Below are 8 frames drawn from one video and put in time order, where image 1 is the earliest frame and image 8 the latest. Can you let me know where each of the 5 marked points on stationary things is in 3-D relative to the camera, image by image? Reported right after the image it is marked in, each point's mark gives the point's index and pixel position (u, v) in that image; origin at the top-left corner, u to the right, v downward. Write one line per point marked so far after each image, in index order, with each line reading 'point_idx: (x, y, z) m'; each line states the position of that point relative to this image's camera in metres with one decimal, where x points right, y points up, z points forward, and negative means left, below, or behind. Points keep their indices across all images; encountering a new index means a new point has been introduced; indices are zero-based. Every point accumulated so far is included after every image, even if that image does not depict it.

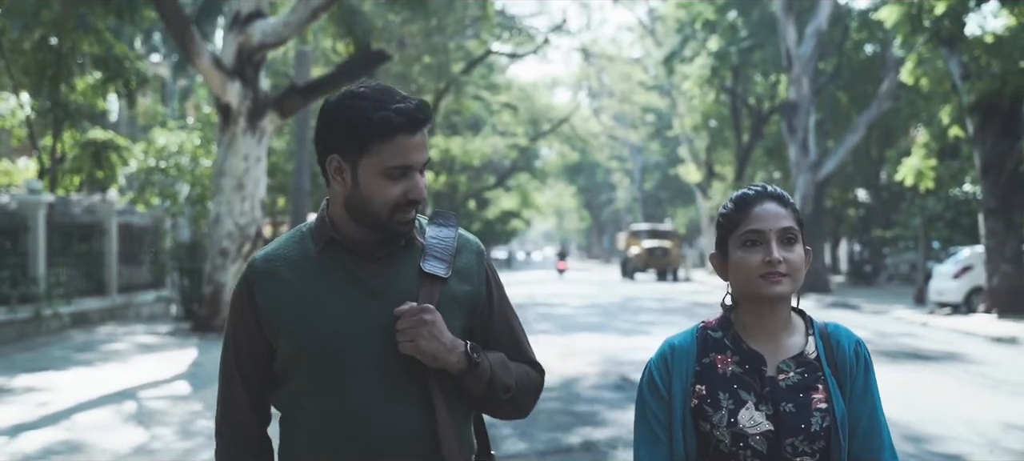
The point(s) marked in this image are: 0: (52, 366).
0: (-4.2, -1.2, +10.7) m
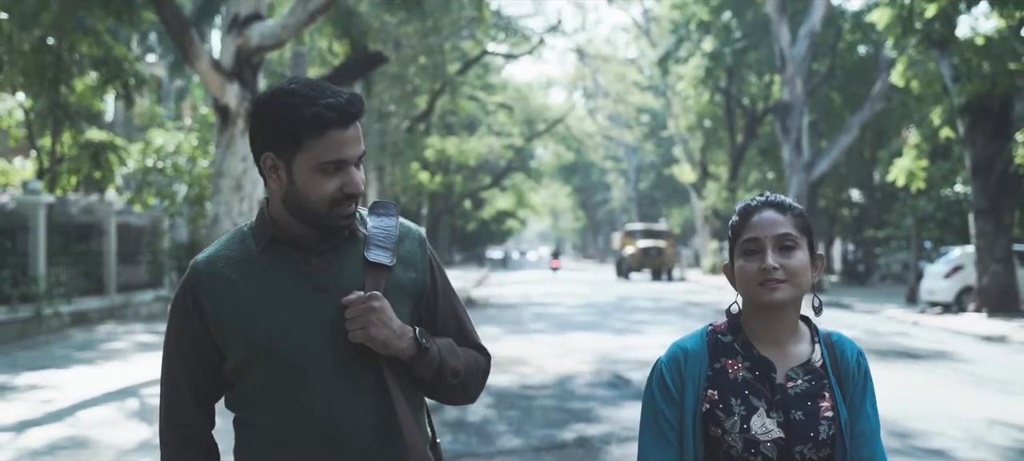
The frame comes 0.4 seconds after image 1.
0: (-4.3, -1.3, +10.9) m
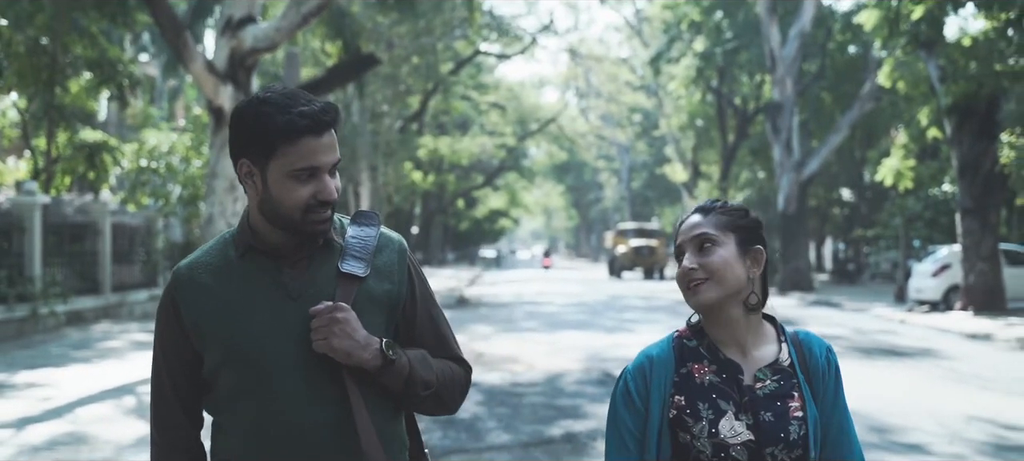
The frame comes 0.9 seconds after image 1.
0: (-4.4, -1.3, +11.0) m
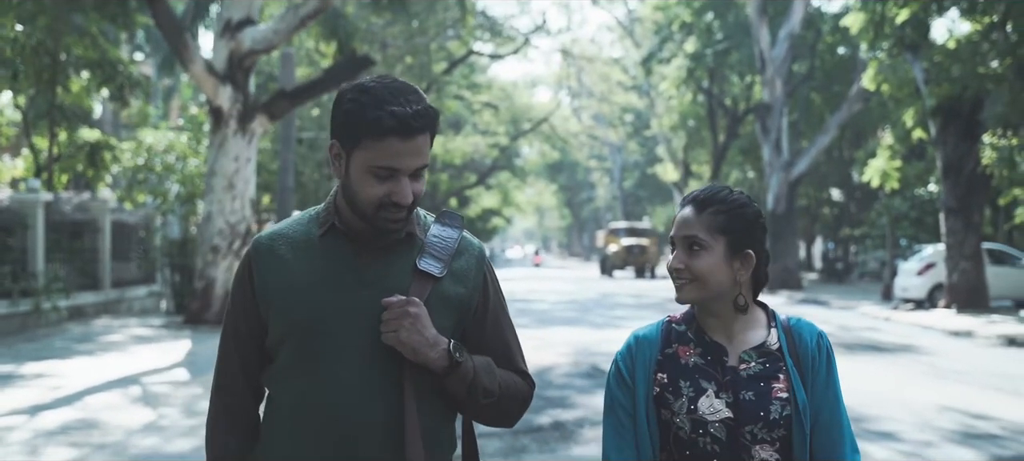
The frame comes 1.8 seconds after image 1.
0: (-4.5, -1.2, +11.3) m
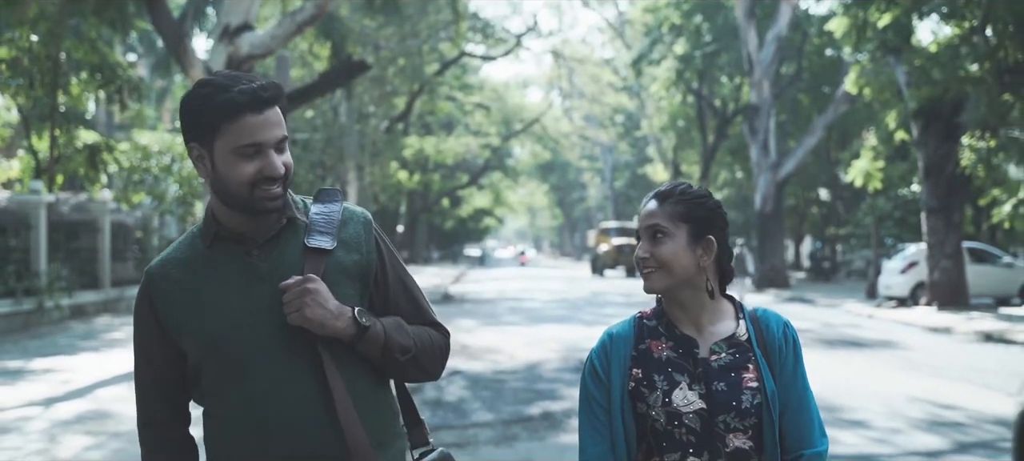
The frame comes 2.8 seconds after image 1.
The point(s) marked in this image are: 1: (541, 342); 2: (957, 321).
0: (-4.6, -1.2, +11.7) m
1: (+0.4, -1.5, +15.6) m
2: (+7.1, -1.4, +18.4) m
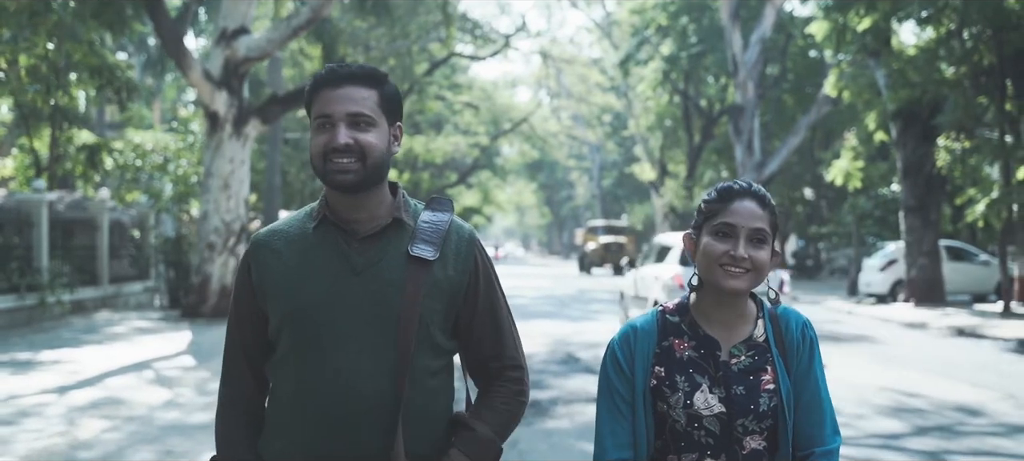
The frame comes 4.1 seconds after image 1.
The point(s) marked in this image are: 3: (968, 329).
0: (-4.7, -1.2, +12.1) m
1: (+0.2, -1.5, +16.0) m
2: (+6.9, -1.4, +18.9) m
3: (+6.5, -1.4, +16.6) m
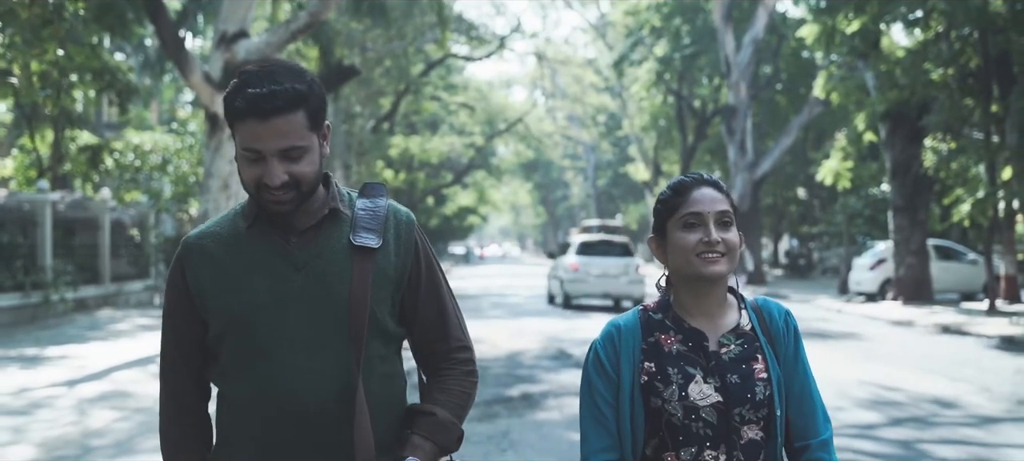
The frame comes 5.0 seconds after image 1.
0: (-4.7, -1.2, +12.4) m
1: (+0.2, -1.5, +16.4) m
2: (+6.8, -1.4, +19.3) m
3: (+6.5, -1.4, +16.9) m
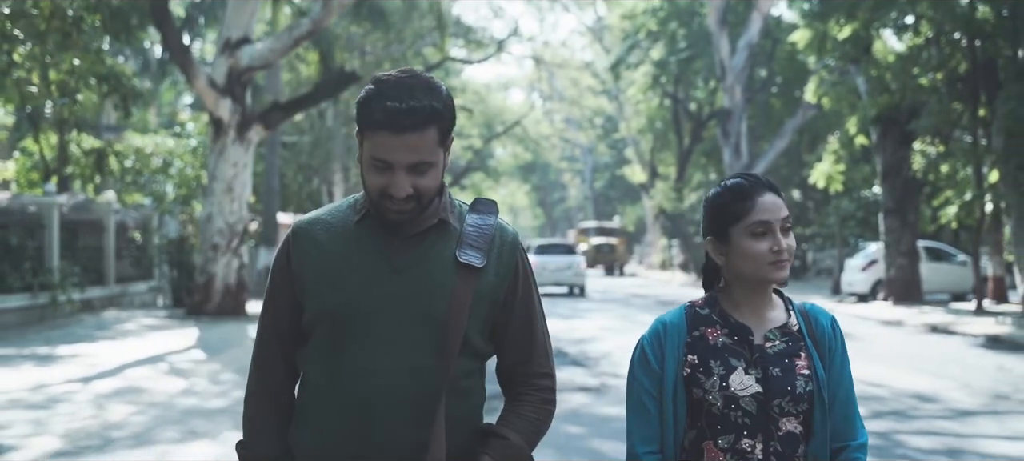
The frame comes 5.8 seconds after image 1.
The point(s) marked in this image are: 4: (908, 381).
0: (-4.8, -1.2, +12.8) m
1: (+0.1, -1.5, +16.7) m
2: (+6.8, -1.4, +19.6) m
3: (+6.4, -1.4, +17.3) m
4: (+3.7, -1.4, +10.8) m
